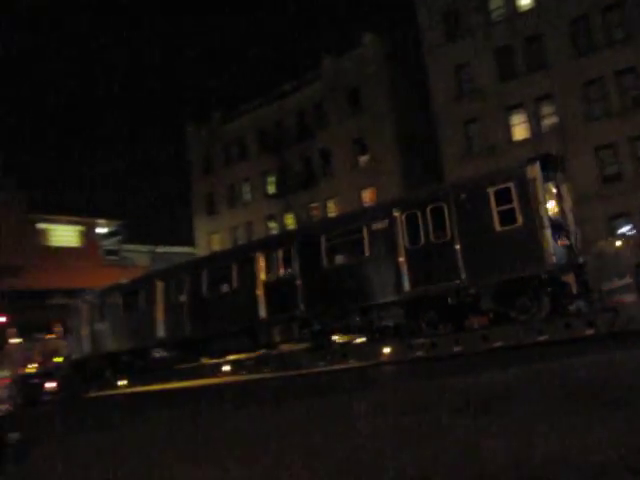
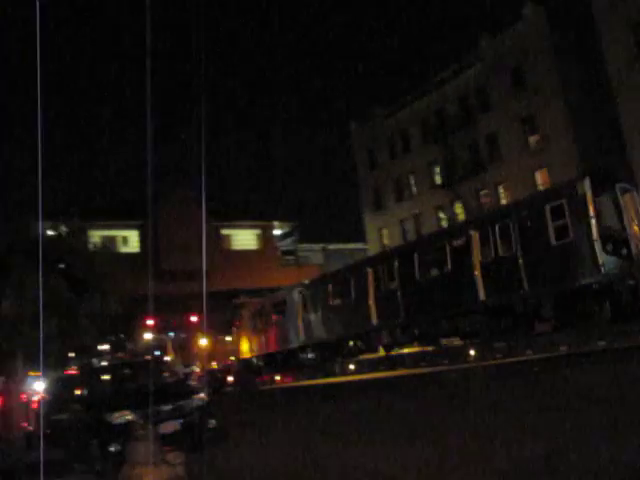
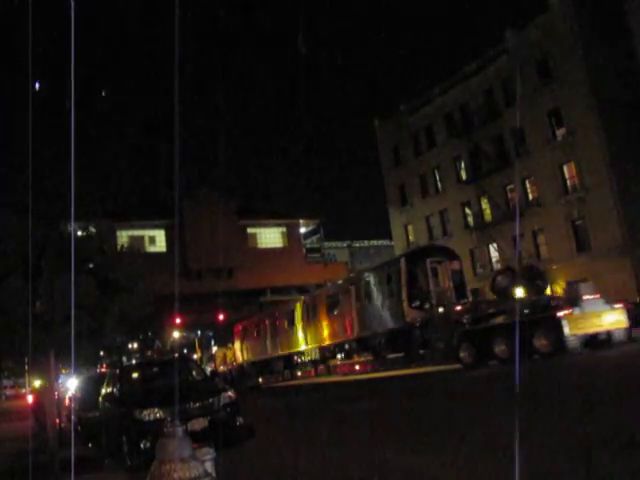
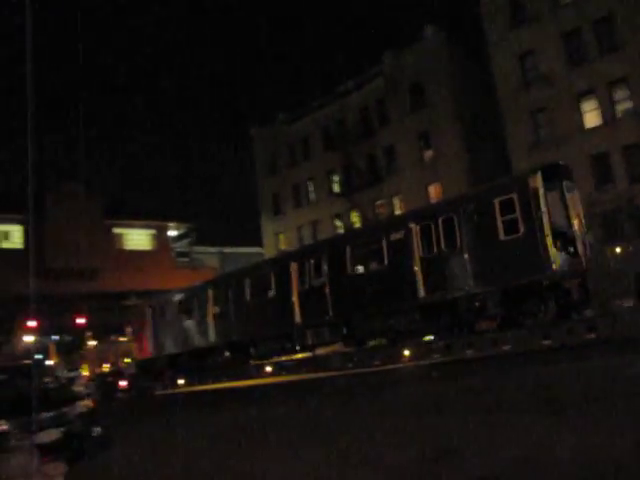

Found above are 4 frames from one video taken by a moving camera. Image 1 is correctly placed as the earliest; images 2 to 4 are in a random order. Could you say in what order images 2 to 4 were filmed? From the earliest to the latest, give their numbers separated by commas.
4, 2, 3
